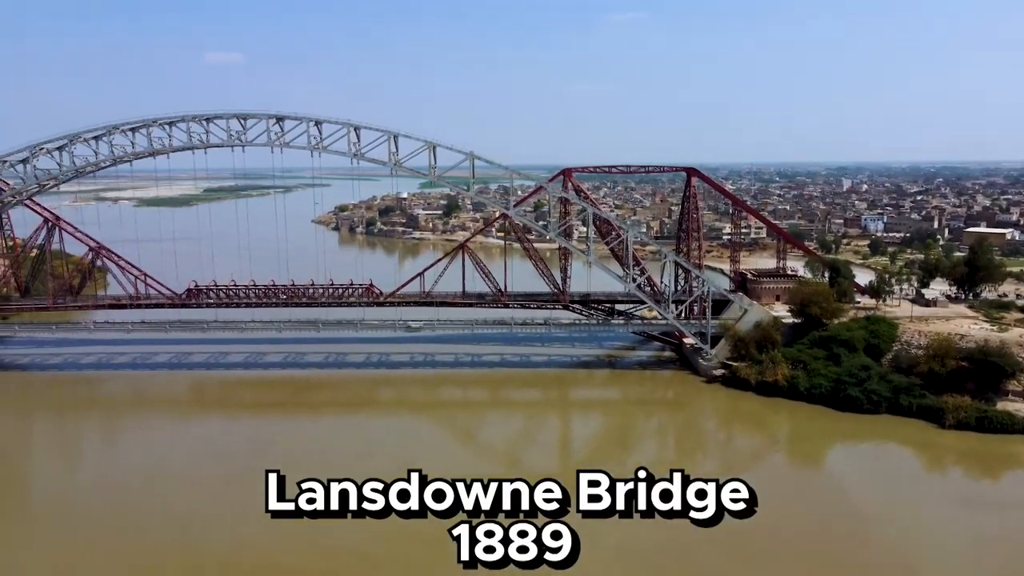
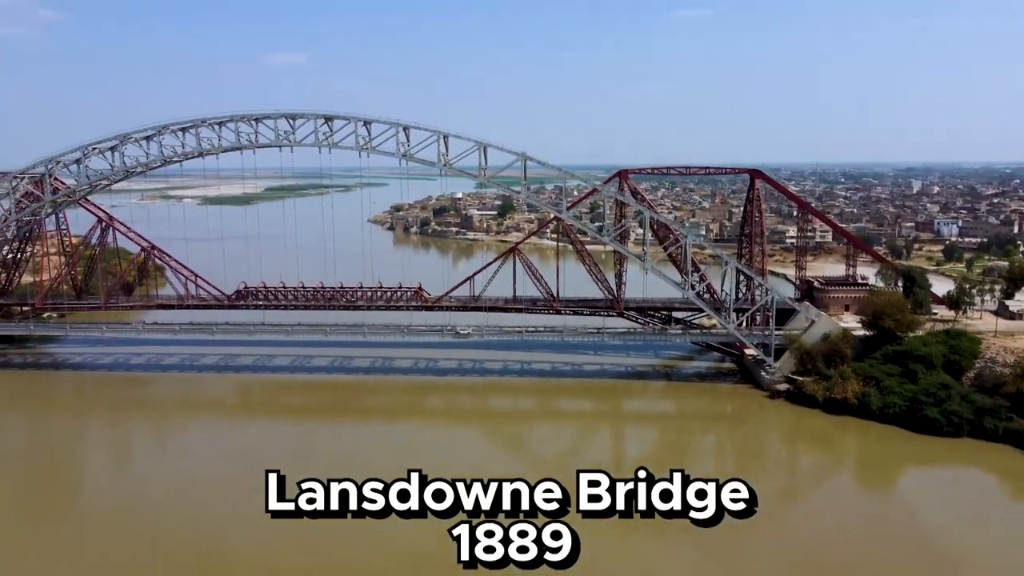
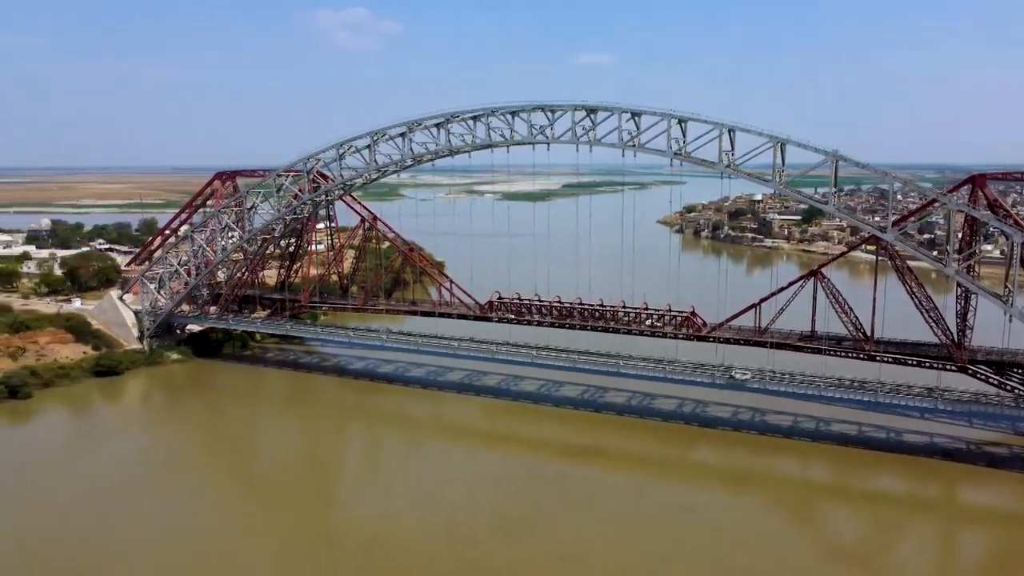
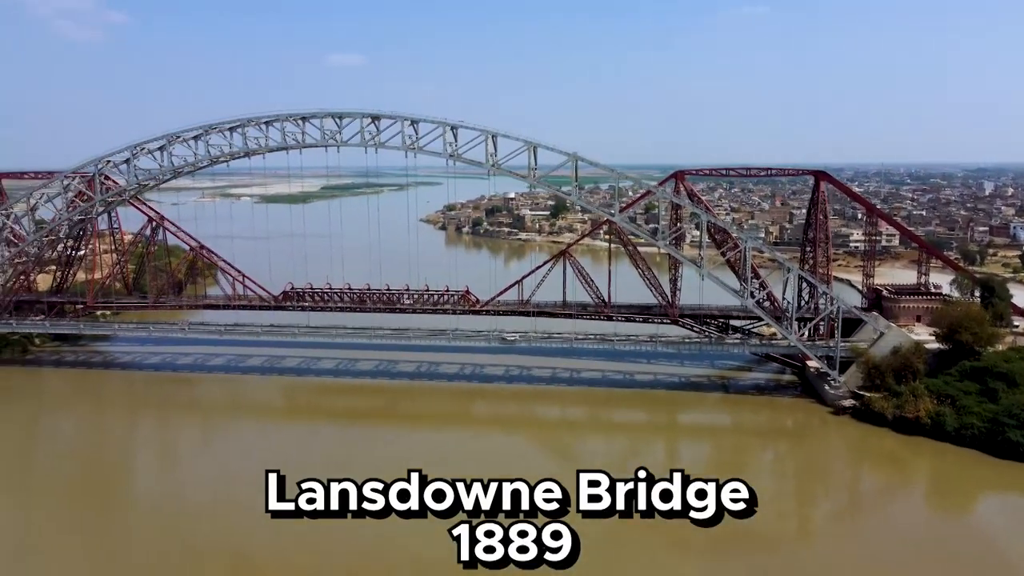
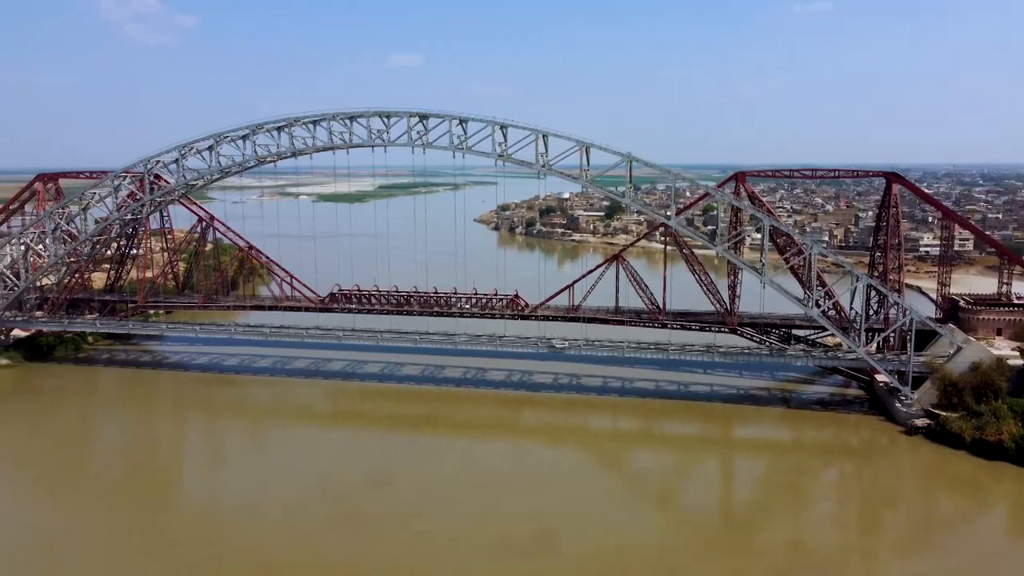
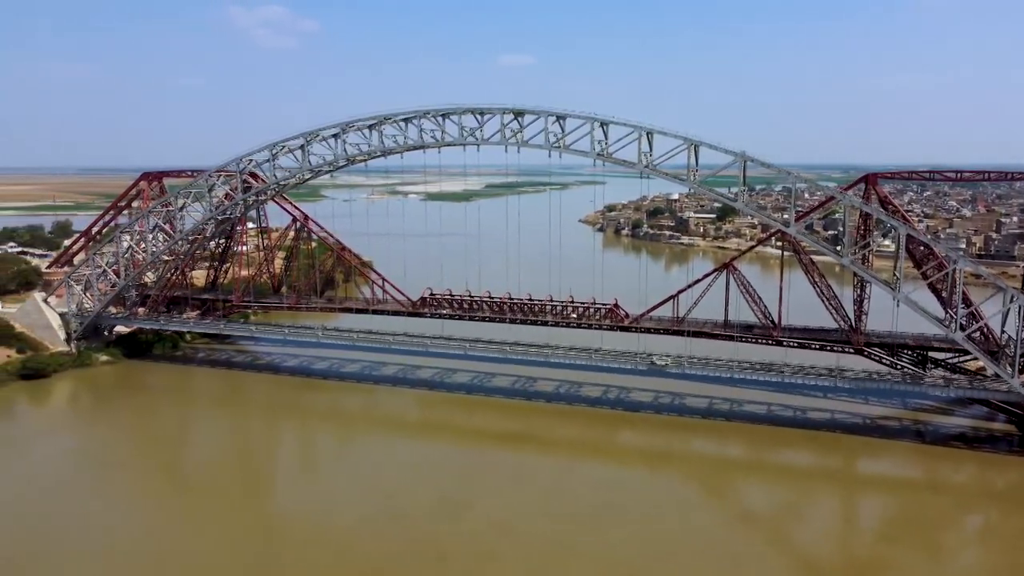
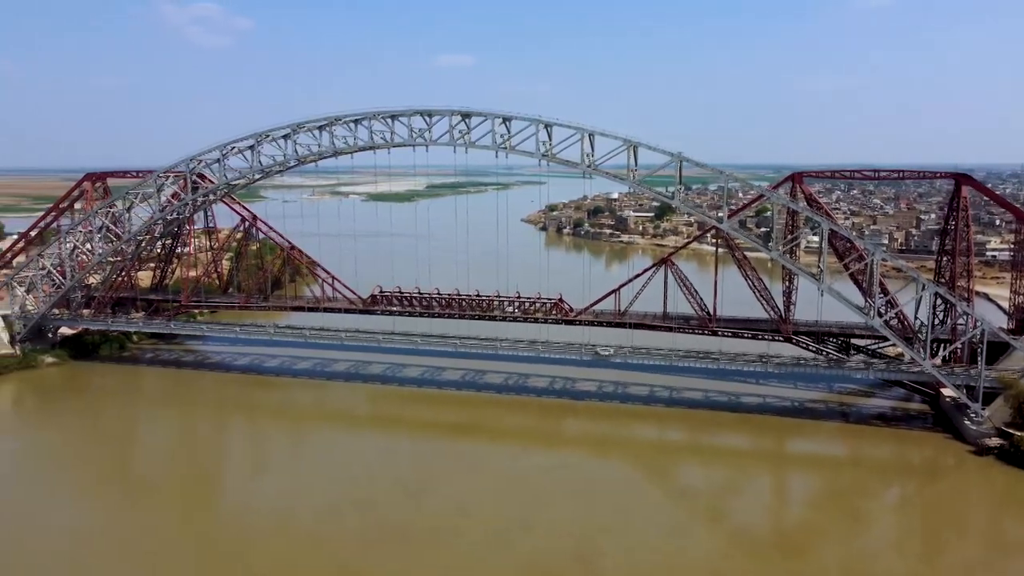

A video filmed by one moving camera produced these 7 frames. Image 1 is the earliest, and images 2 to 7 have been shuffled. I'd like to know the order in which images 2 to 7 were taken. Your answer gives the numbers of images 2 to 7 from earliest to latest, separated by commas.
2, 4, 5, 7, 6, 3
